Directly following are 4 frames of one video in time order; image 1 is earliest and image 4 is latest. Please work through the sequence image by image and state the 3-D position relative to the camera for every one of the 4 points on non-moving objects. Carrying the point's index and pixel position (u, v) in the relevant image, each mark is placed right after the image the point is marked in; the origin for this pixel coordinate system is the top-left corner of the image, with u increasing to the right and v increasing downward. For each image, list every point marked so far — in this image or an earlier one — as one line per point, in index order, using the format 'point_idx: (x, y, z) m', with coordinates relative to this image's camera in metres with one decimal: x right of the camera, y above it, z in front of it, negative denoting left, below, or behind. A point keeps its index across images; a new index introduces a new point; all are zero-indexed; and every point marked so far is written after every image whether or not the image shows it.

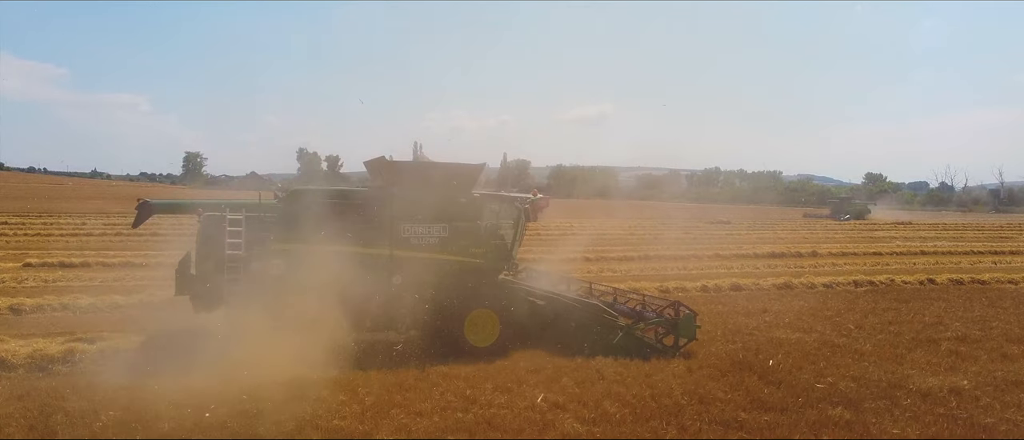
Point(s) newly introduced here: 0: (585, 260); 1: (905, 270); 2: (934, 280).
0: (+1.9, -1.2, +19.3) m
1: (+11.3, -1.6, +19.6) m
2: (+10.4, -1.7, +16.8) m
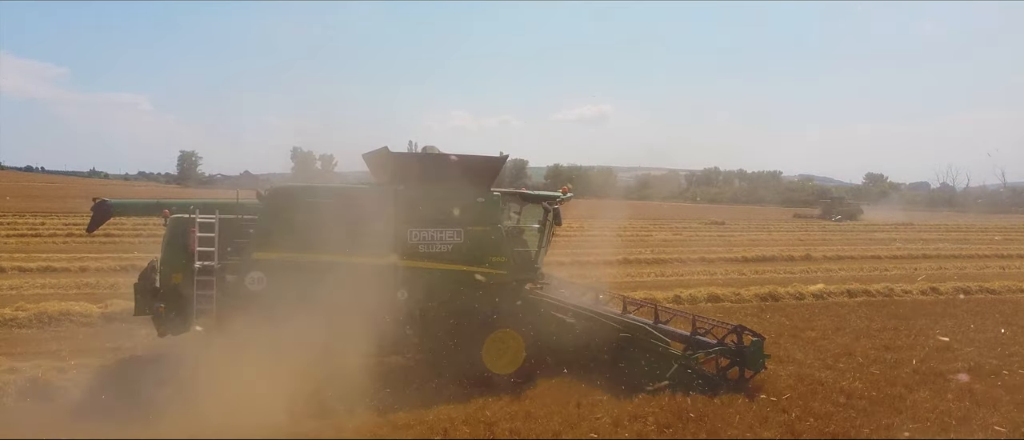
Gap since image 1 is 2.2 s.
0: (+1.6, -1.2, +18.5) m
1: (+11.0, -1.7, +18.8) m
2: (+10.1, -1.7, +16.1) m
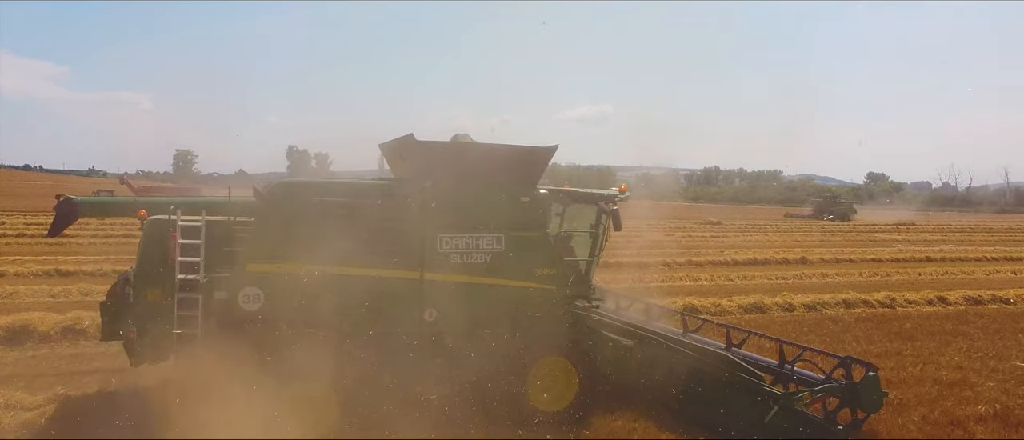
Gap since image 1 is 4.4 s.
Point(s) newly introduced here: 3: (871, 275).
0: (+1.5, -1.2, +17.6) m
1: (+10.9, -1.7, +17.9) m
2: (+10.0, -1.8, +15.2) m
3: (+10.7, -1.6, +19.4) m
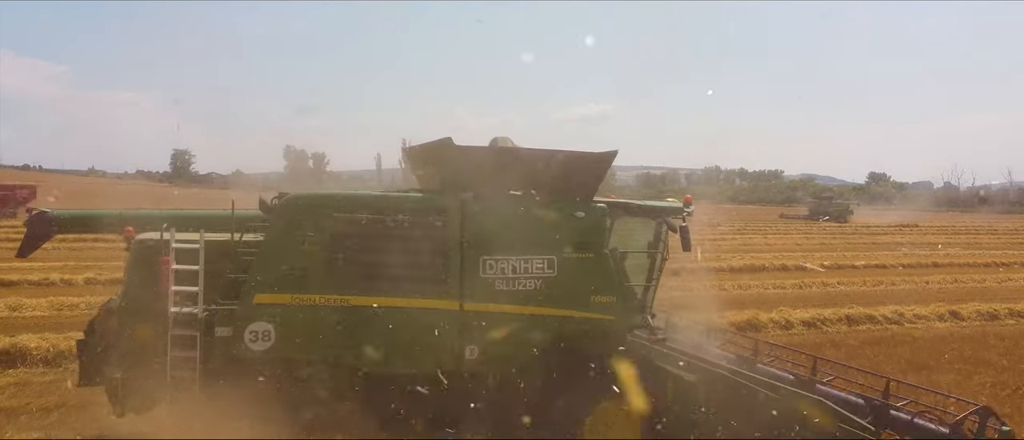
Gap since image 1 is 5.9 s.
0: (+1.5, -1.3, +17.0) m
1: (+10.9, -1.8, +17.3) m
2: (+10.0, -1.9, +14.6) m
3: (+10.6, -1.7, +18.8) m
